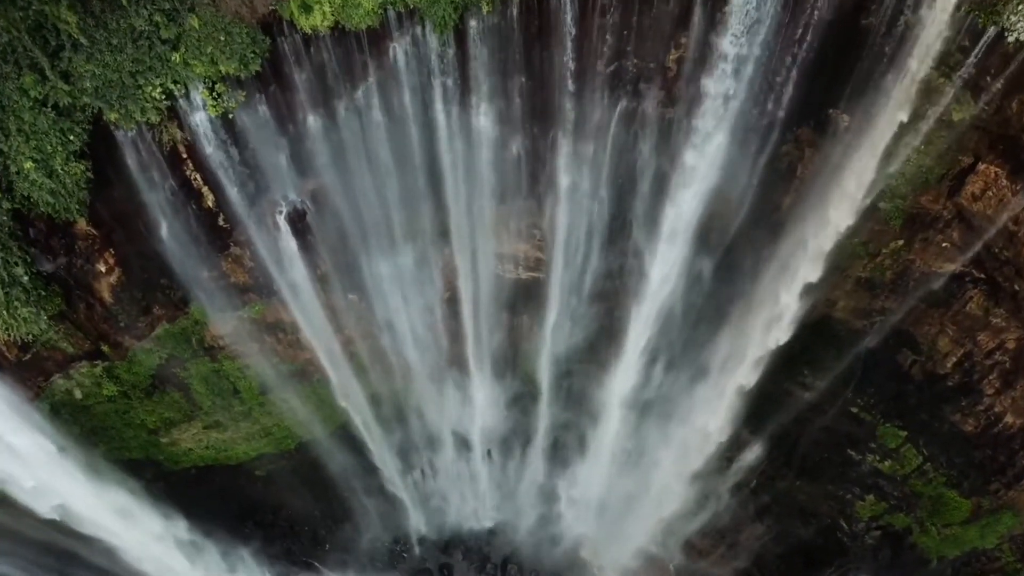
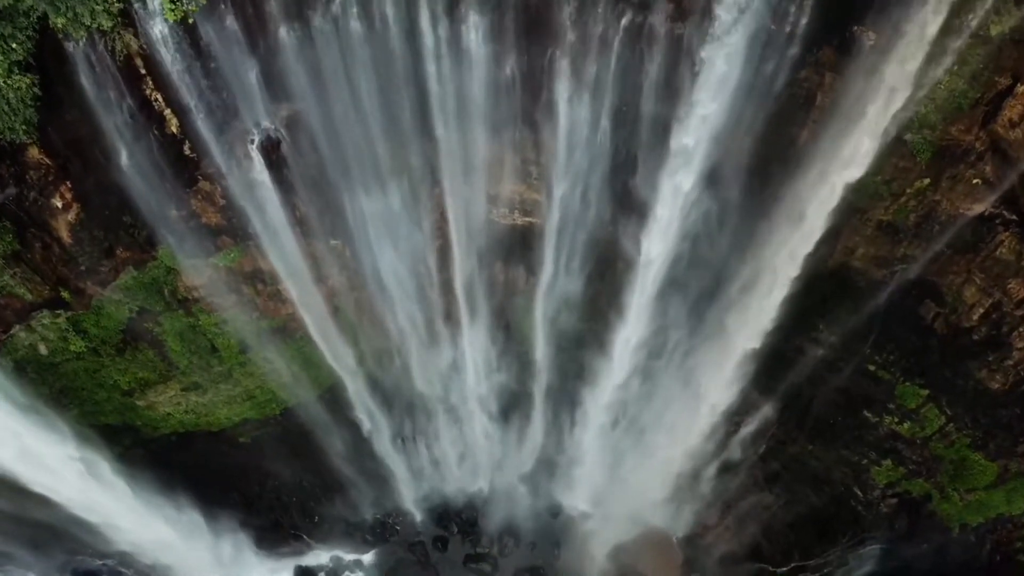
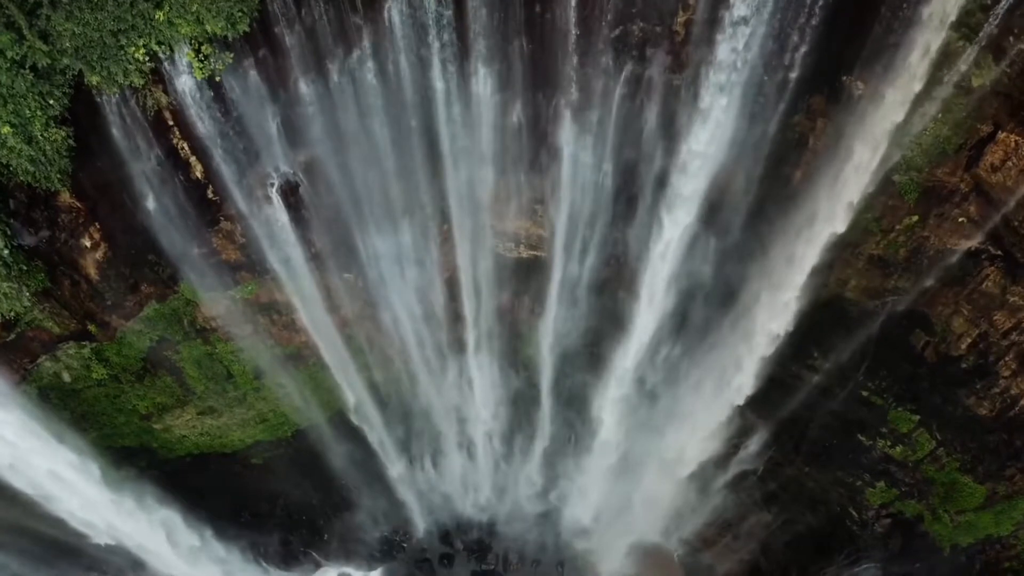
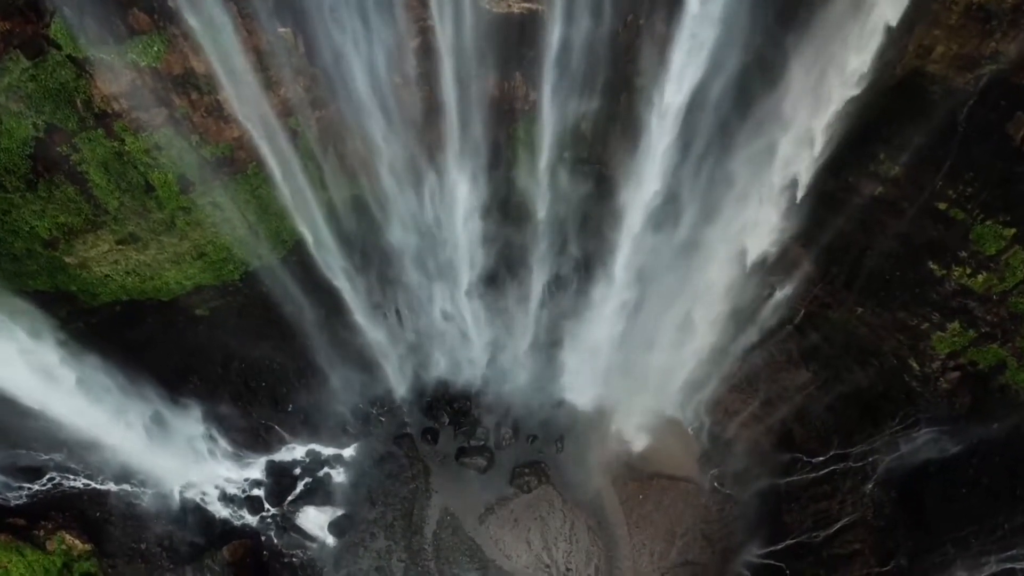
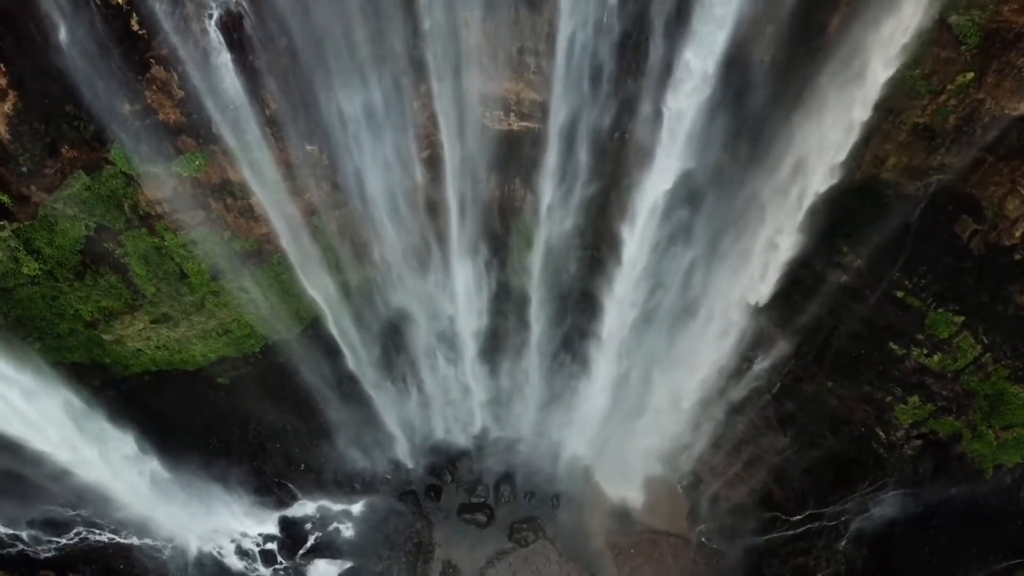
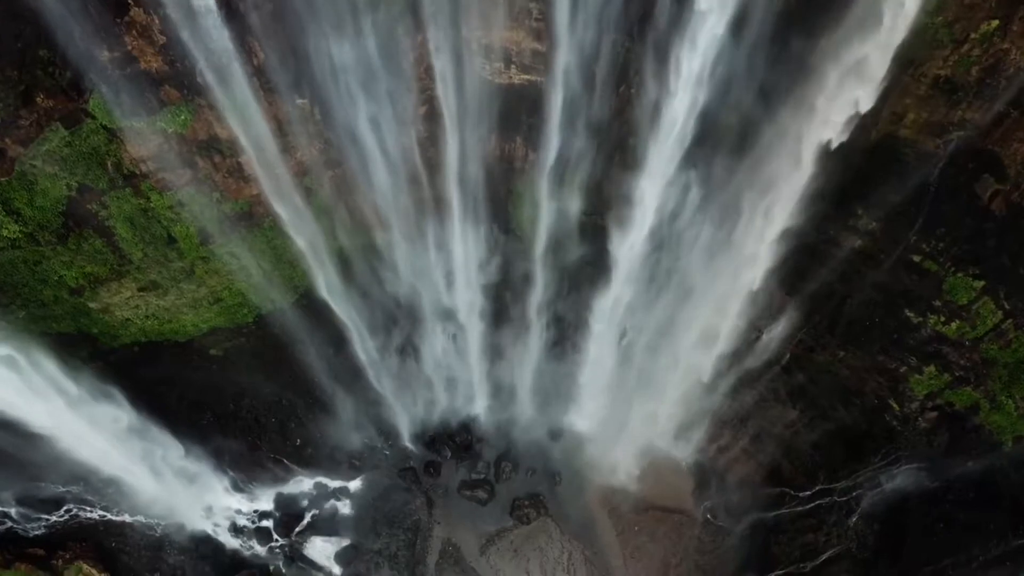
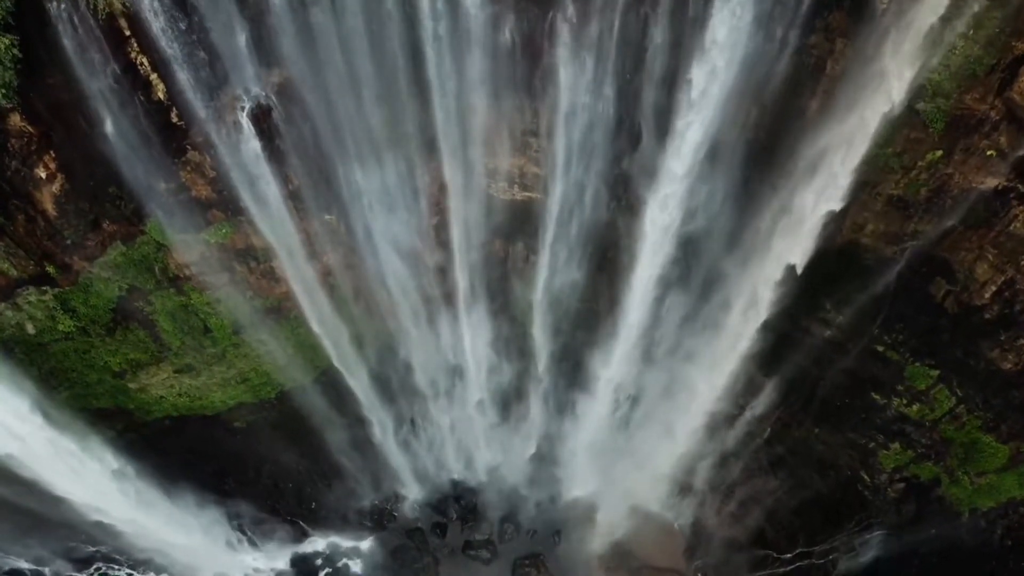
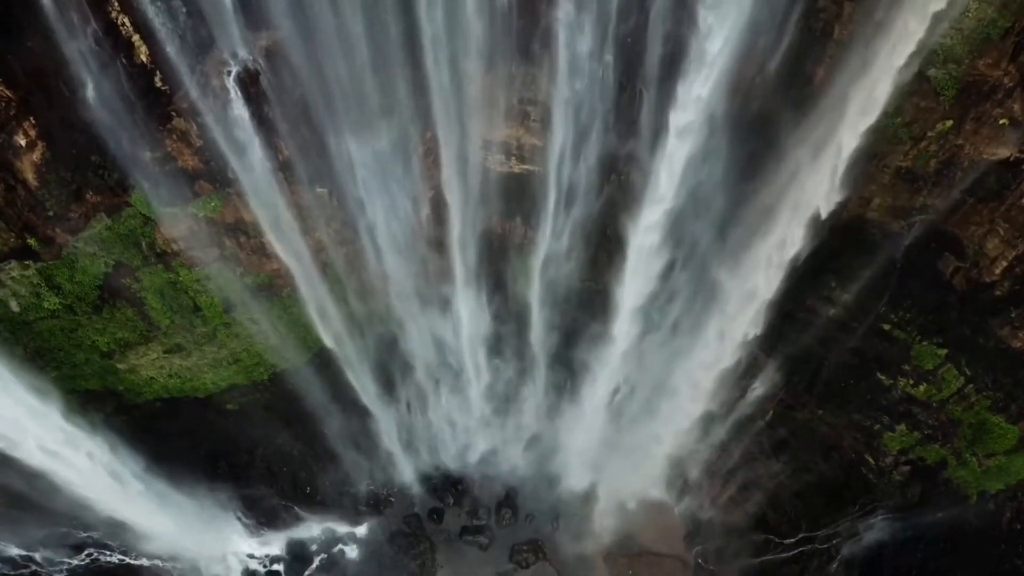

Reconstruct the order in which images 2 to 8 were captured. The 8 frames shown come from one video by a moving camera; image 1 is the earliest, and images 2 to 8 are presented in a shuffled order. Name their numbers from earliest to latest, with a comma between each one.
3, 2, 7, 8, 5, 6, 4
